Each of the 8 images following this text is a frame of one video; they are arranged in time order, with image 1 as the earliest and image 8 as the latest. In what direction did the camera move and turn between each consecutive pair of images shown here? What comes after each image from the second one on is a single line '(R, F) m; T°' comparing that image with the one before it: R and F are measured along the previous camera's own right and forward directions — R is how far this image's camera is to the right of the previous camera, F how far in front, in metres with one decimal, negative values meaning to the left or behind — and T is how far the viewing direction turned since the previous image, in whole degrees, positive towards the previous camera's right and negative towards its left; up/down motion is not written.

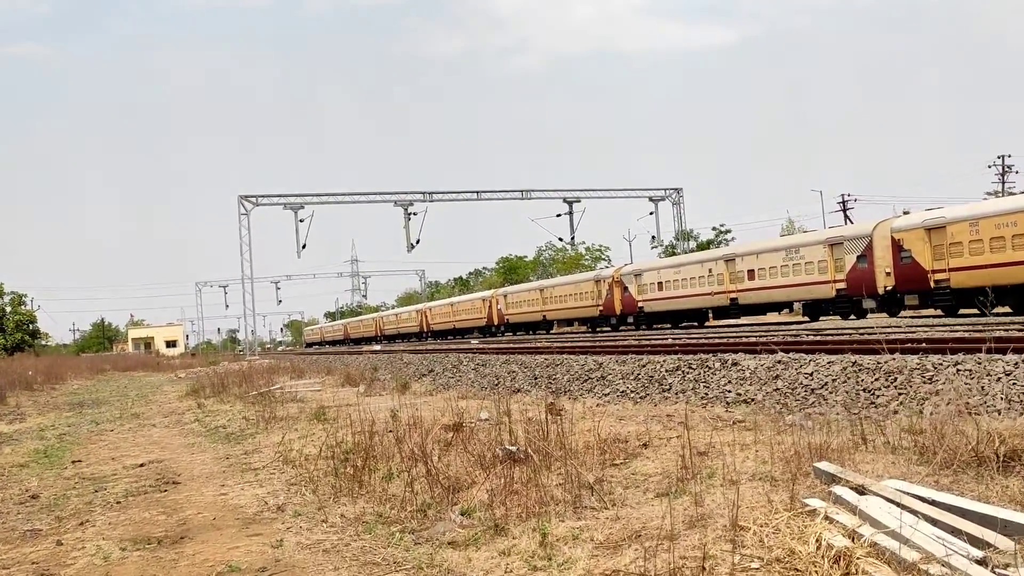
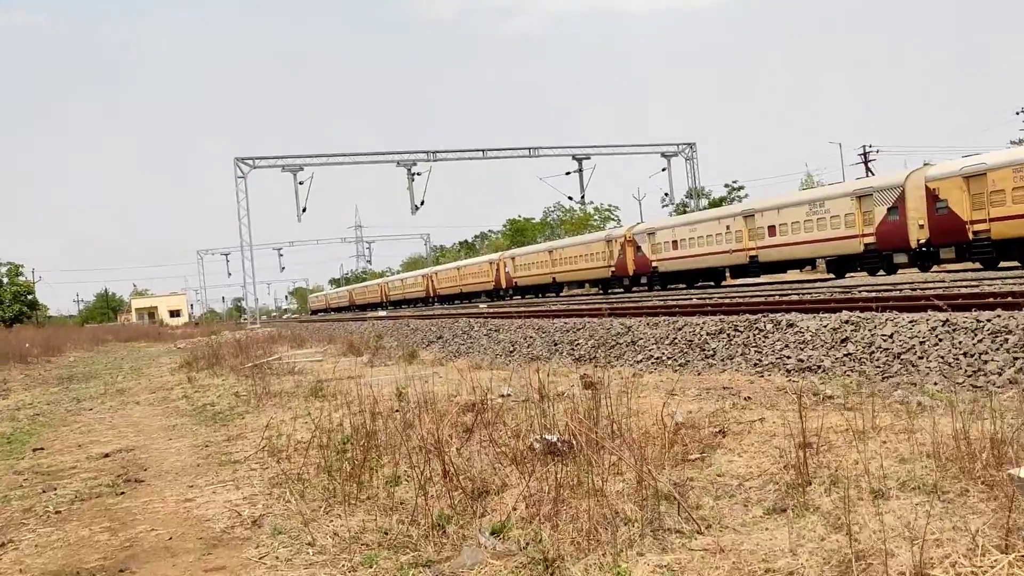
(-0.2, +1.8) m; 0°
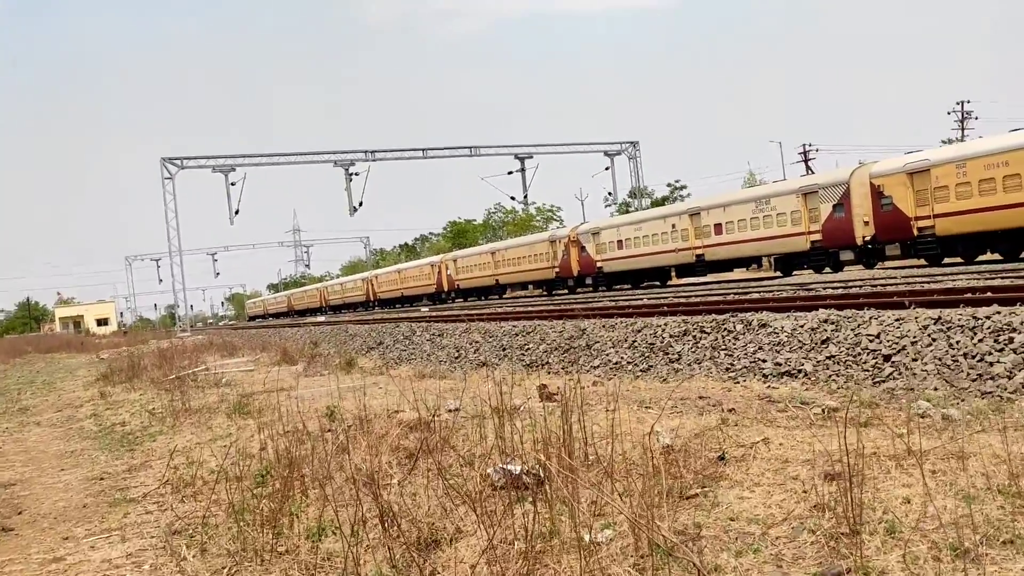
(-0.1, +1.2) m; +4°
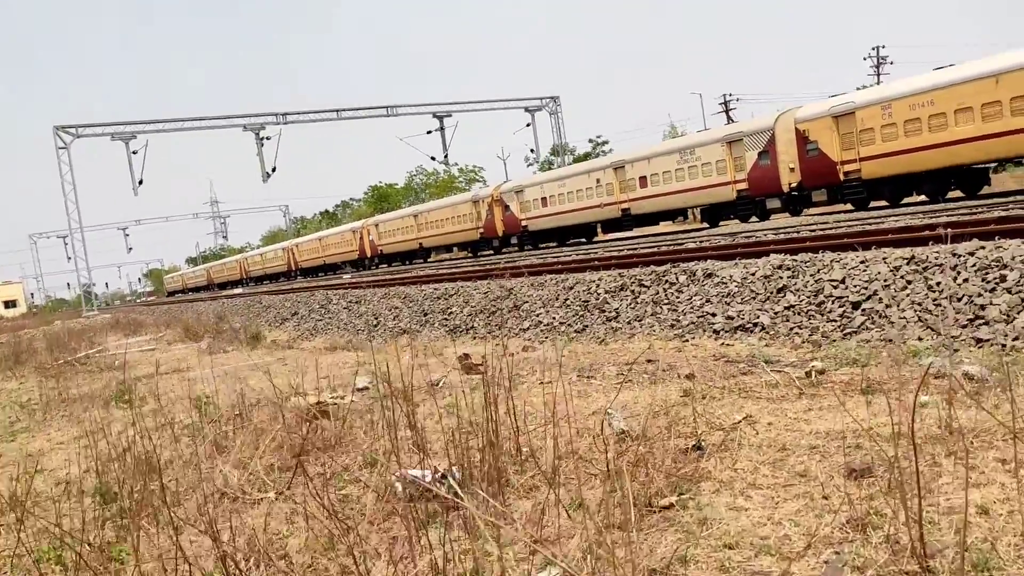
(+0.1, +1.4) m; +5°
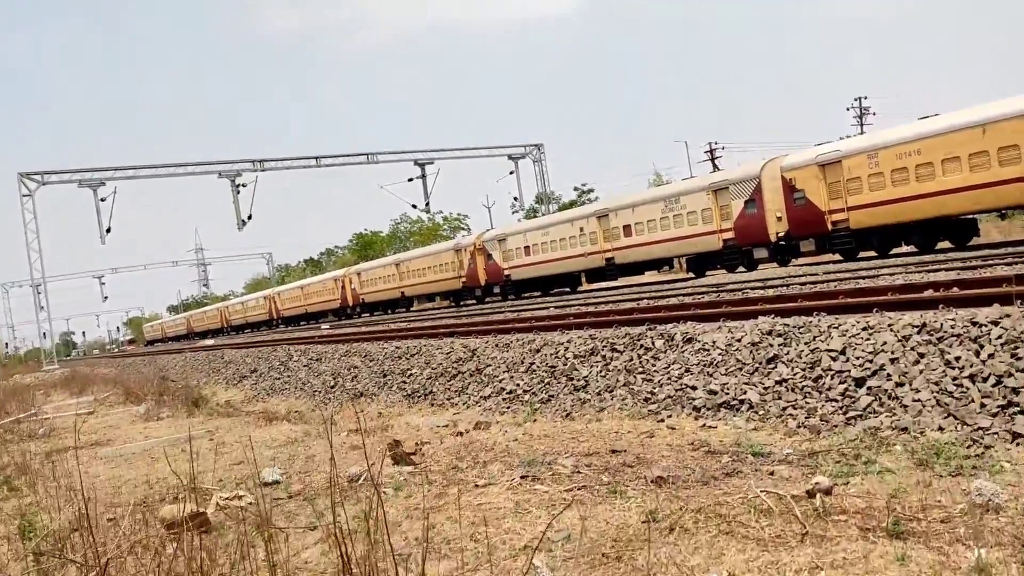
(+0.4, +1.3) m; +1°
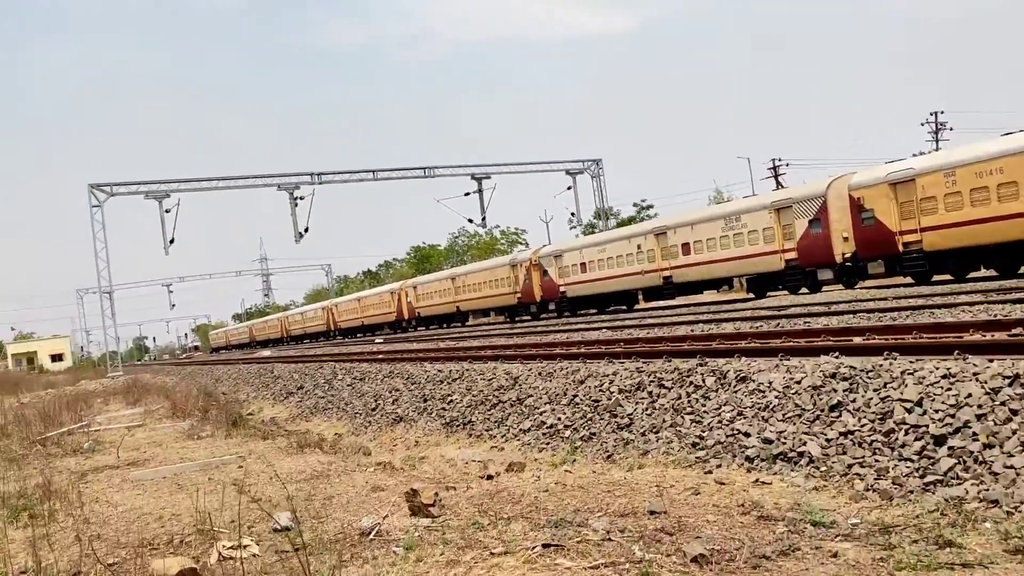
(+0.2, +0.6) m; -4°
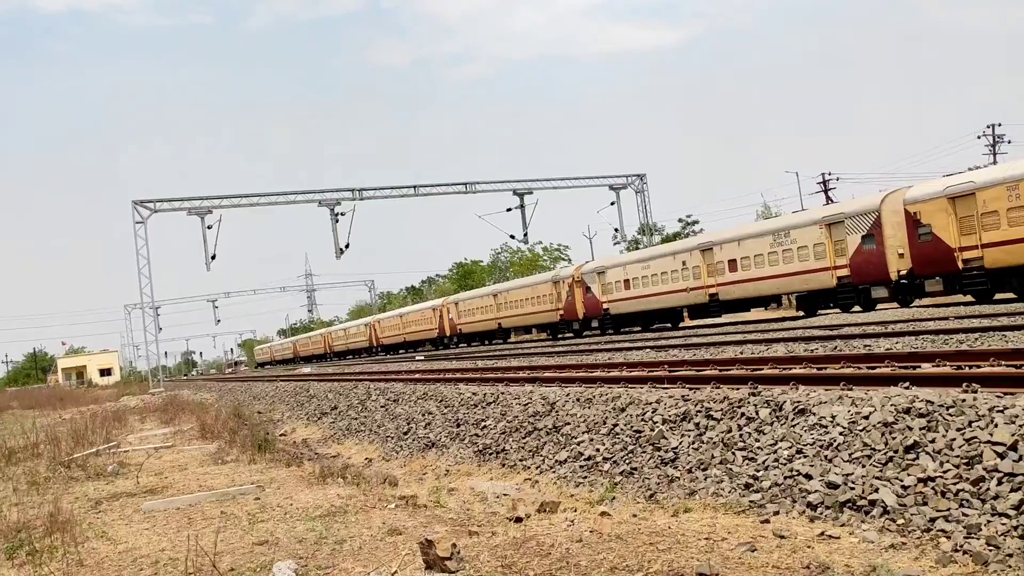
(+0.1, +0.7) m; -3°
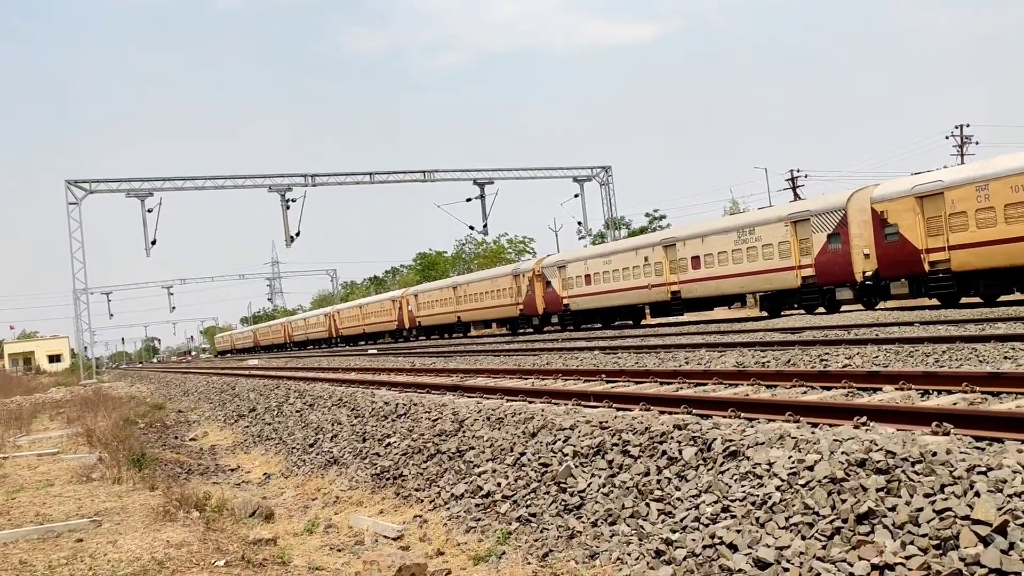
(+0.8, +1.6) m; +2°
